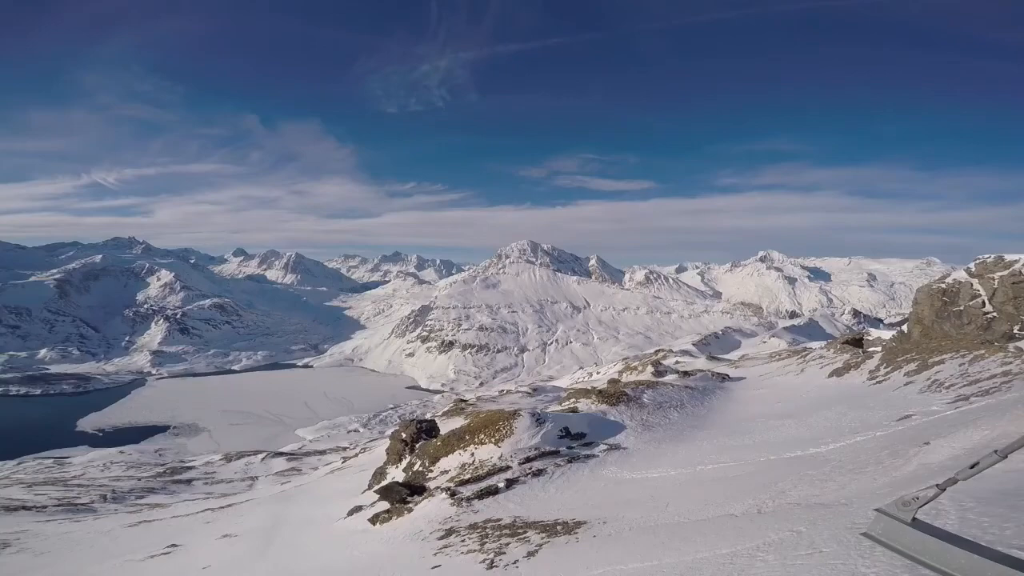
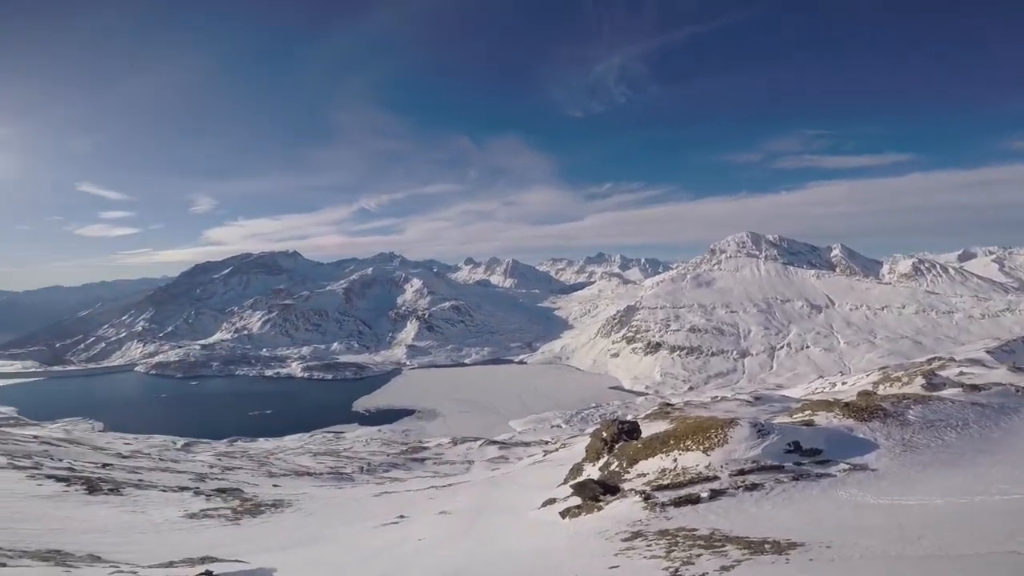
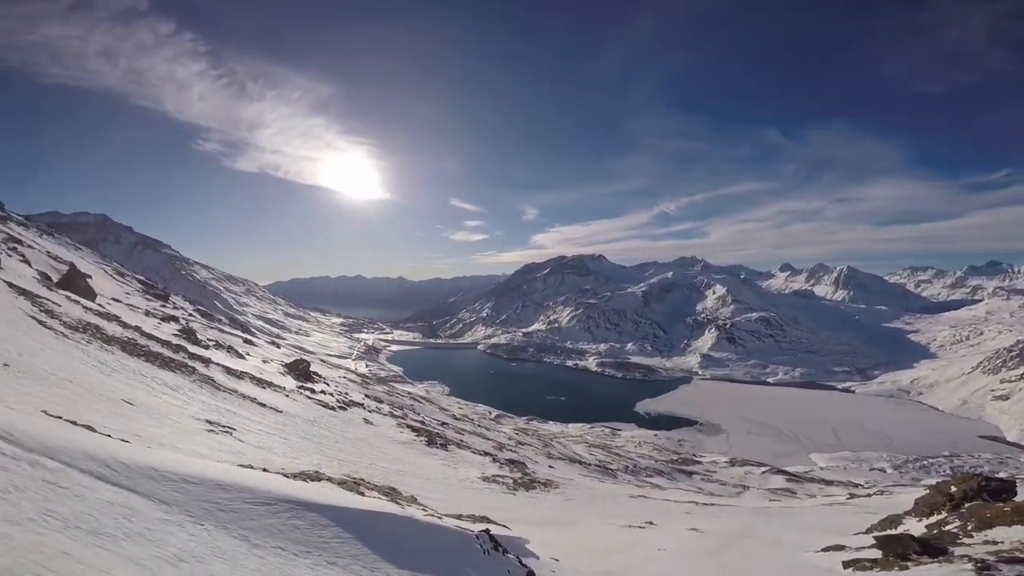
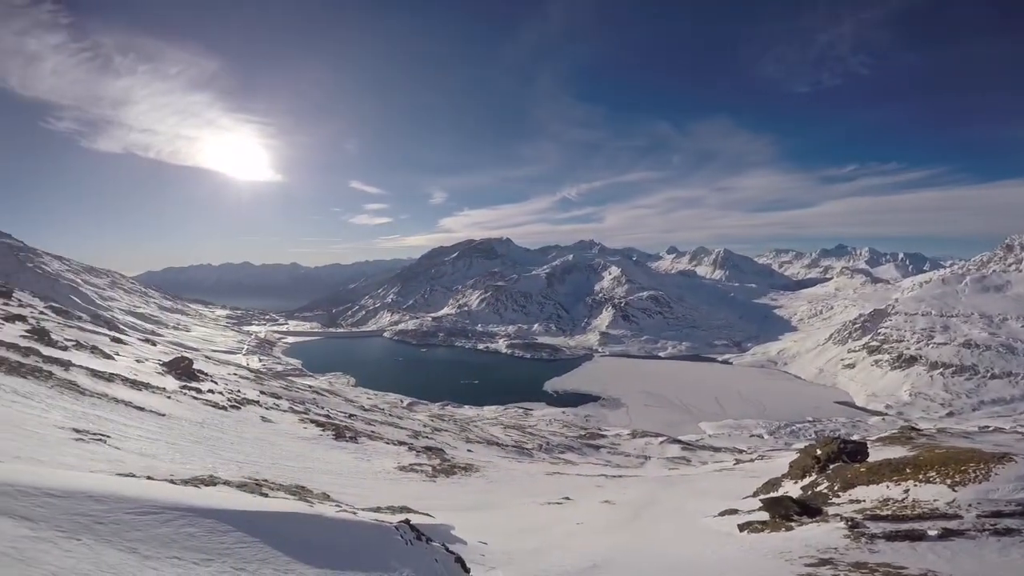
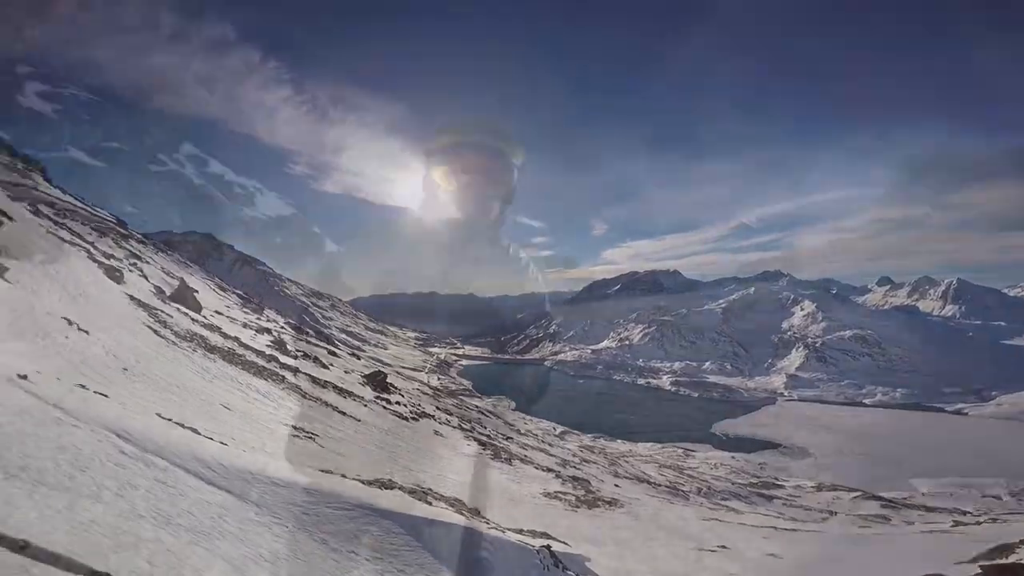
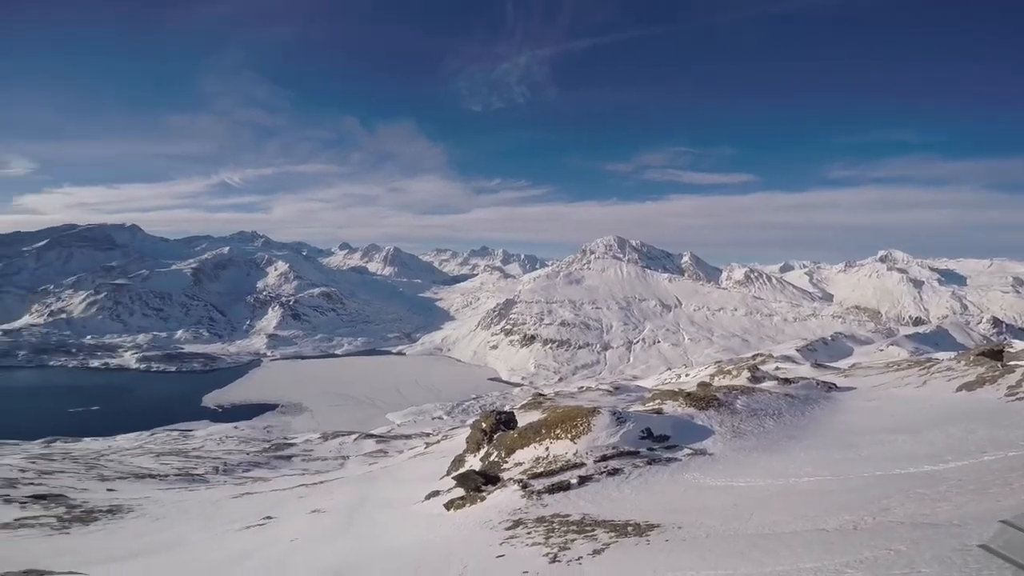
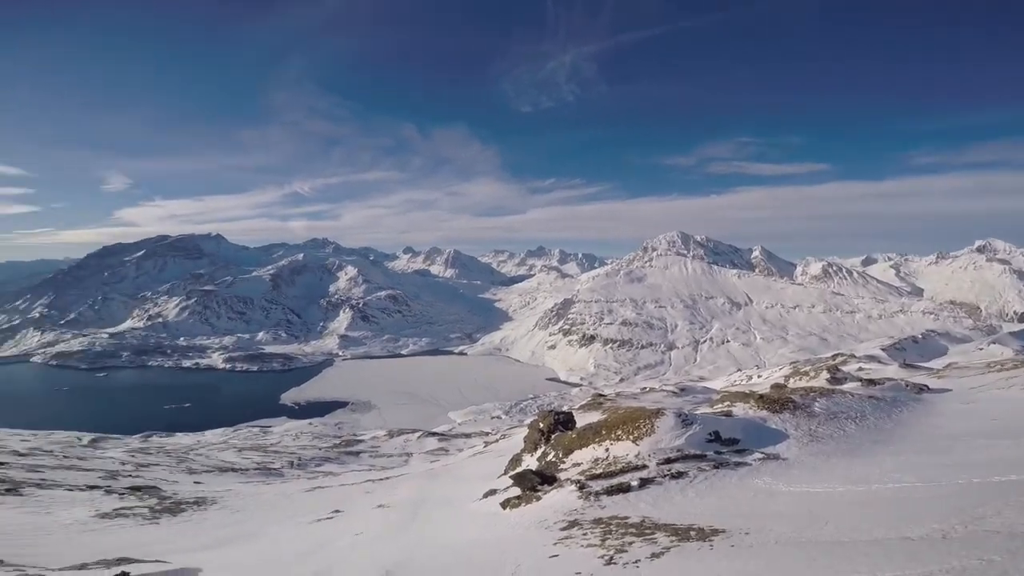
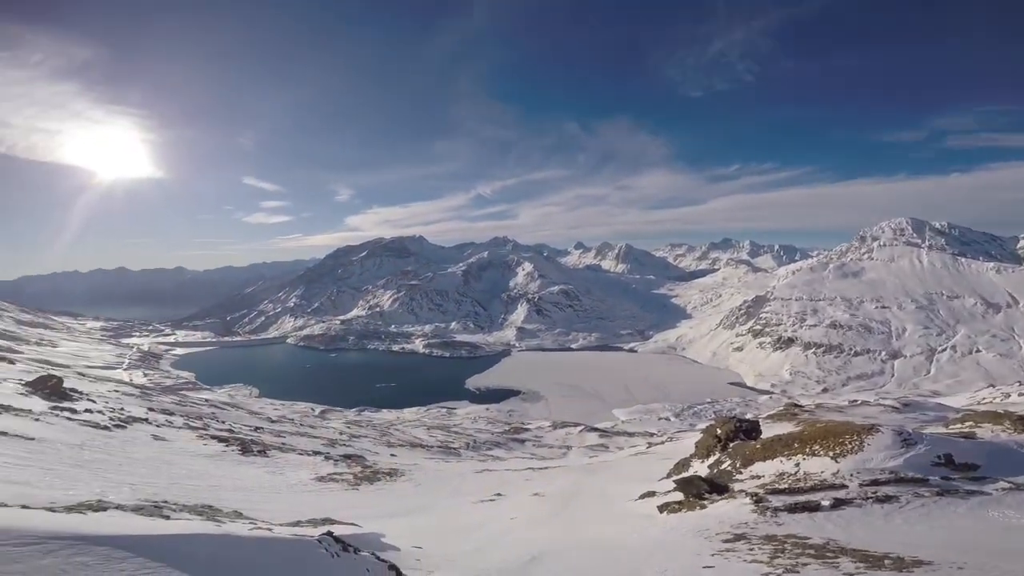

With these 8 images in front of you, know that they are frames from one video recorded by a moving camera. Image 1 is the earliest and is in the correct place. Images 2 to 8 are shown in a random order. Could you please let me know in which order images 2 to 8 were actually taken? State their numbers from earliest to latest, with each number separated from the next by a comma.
6, 7, 2, 8, 4, 3, 5
